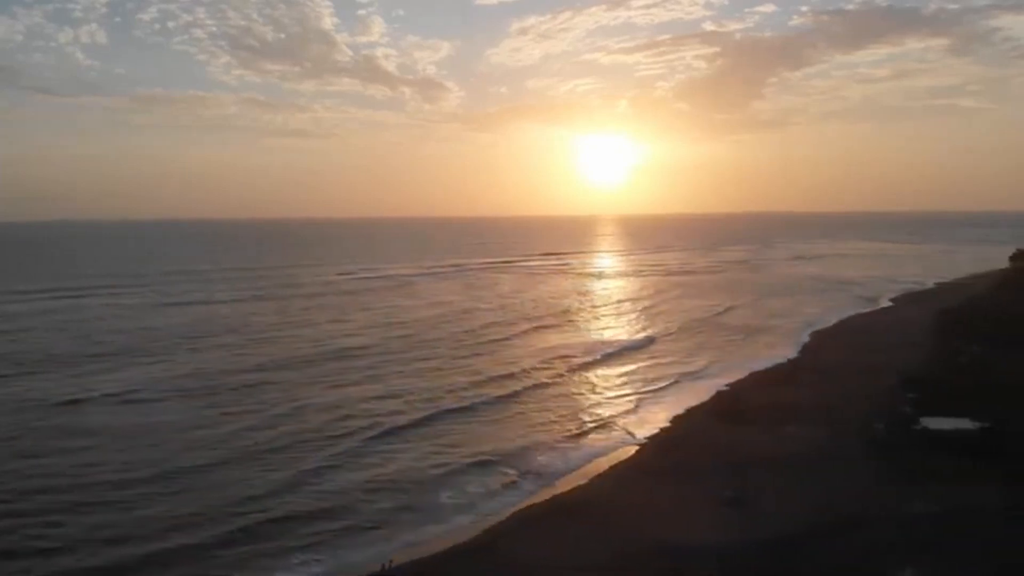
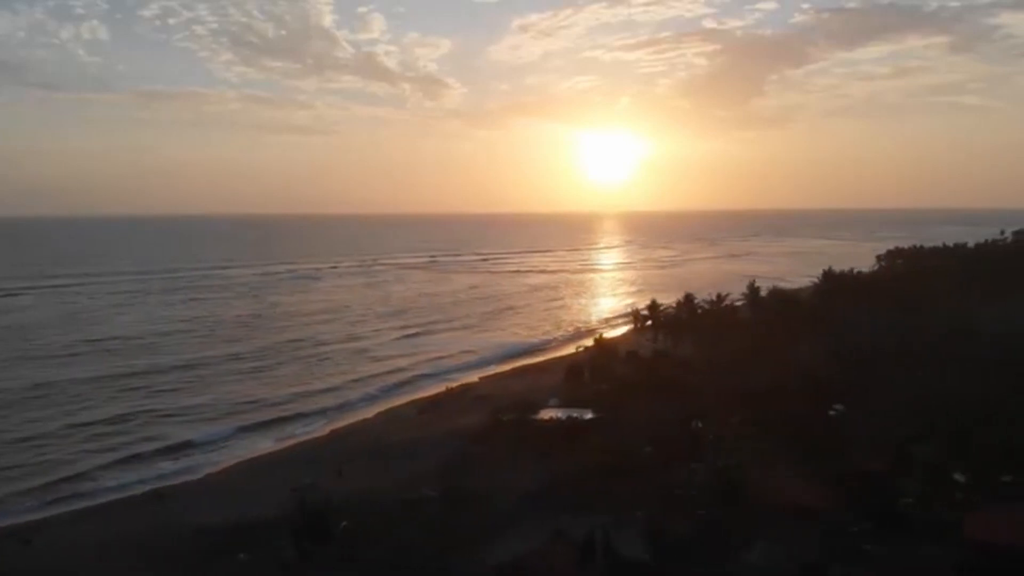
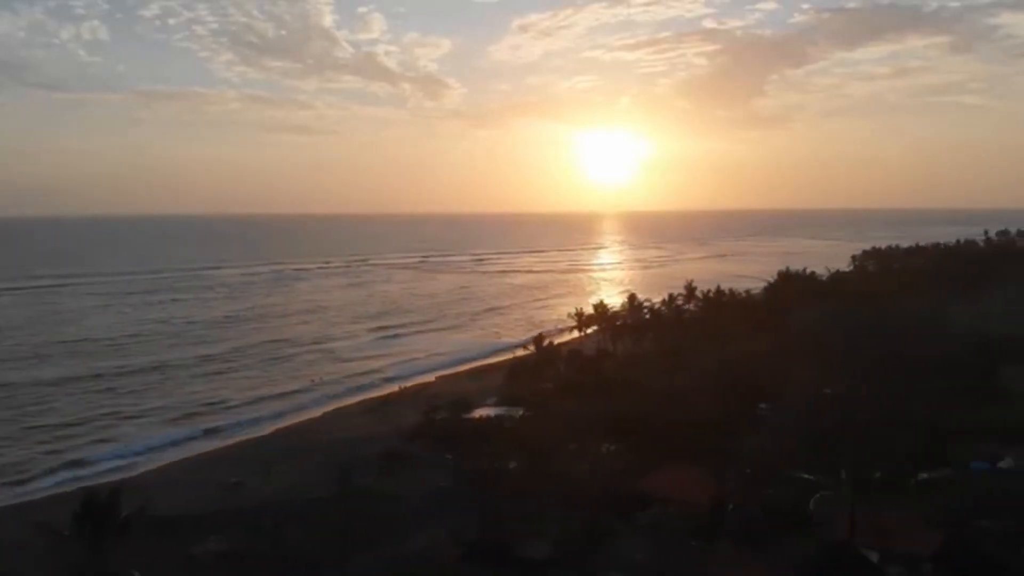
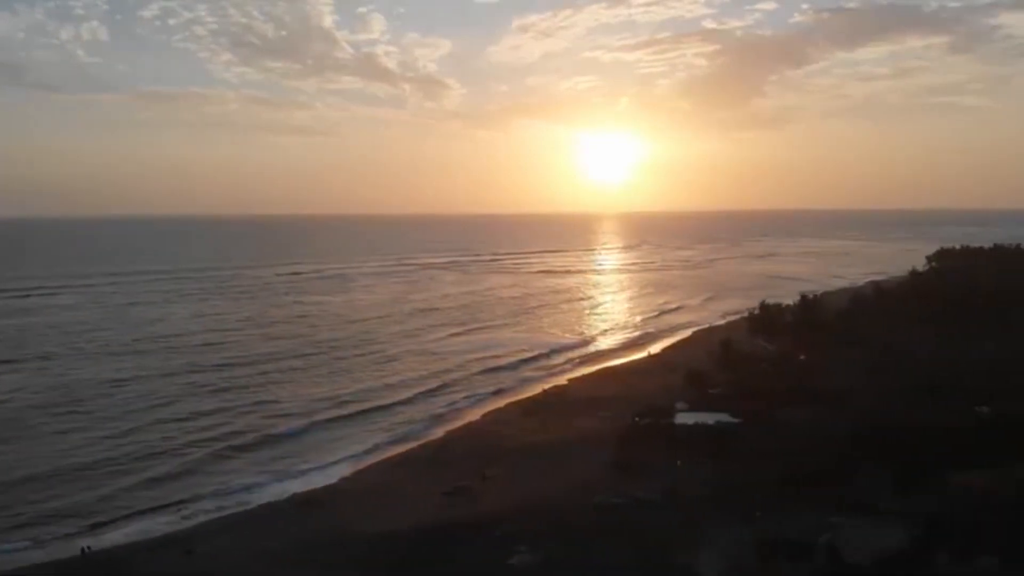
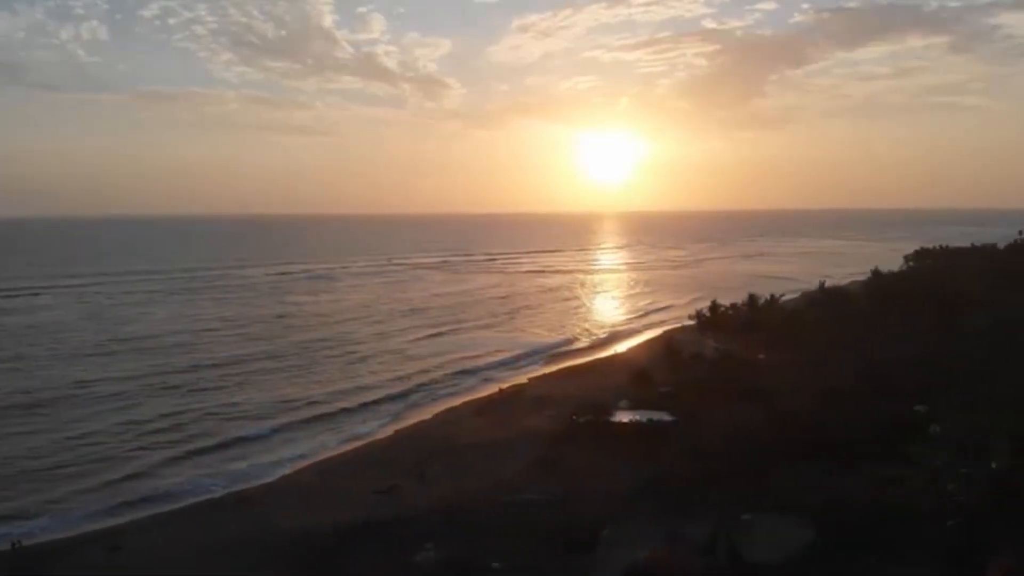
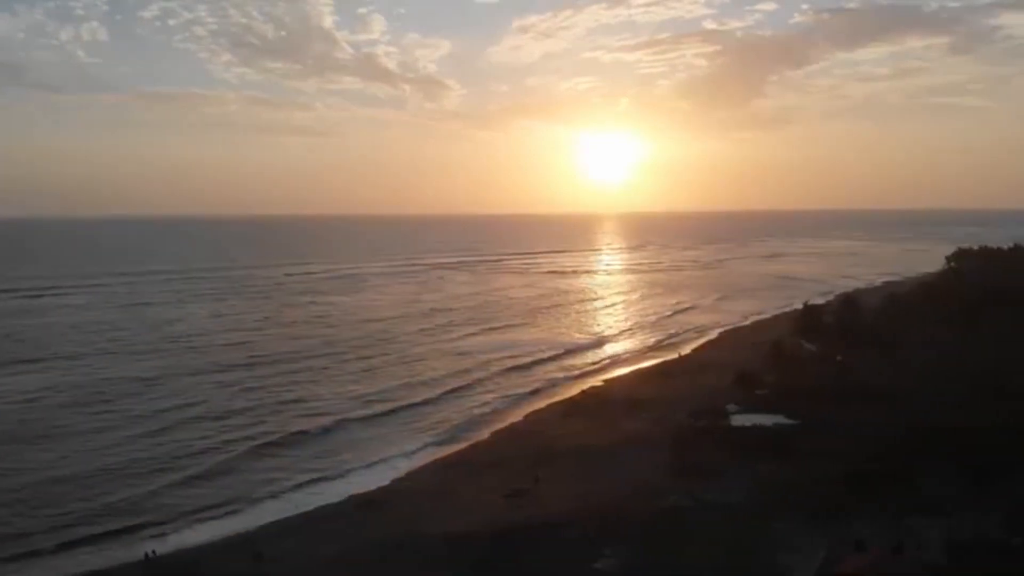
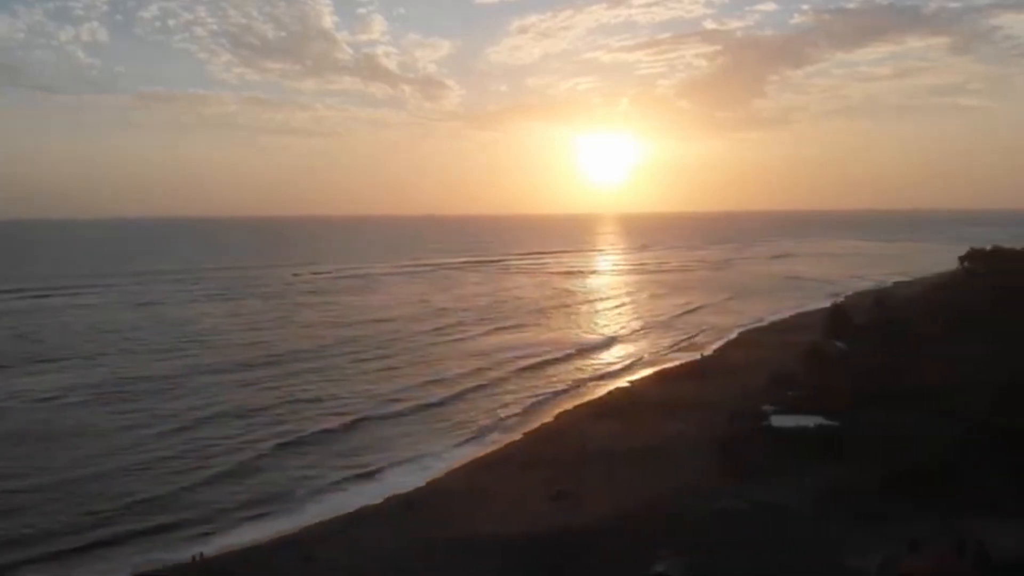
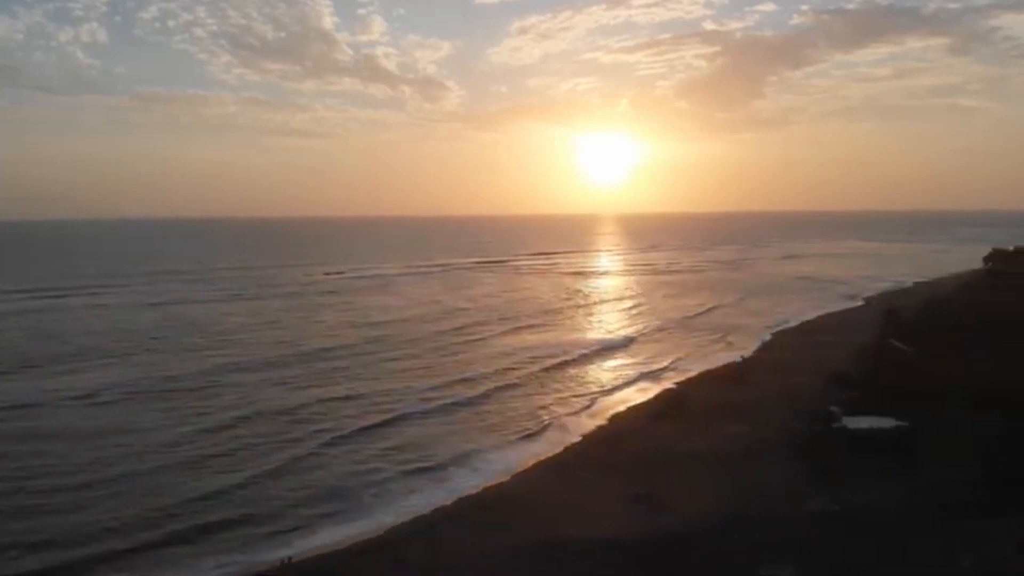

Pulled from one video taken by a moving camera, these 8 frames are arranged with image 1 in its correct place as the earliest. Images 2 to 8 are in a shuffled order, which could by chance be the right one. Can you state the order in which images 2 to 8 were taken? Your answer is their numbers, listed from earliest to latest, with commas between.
8, 7, 6, 4, 5, 2, 3
